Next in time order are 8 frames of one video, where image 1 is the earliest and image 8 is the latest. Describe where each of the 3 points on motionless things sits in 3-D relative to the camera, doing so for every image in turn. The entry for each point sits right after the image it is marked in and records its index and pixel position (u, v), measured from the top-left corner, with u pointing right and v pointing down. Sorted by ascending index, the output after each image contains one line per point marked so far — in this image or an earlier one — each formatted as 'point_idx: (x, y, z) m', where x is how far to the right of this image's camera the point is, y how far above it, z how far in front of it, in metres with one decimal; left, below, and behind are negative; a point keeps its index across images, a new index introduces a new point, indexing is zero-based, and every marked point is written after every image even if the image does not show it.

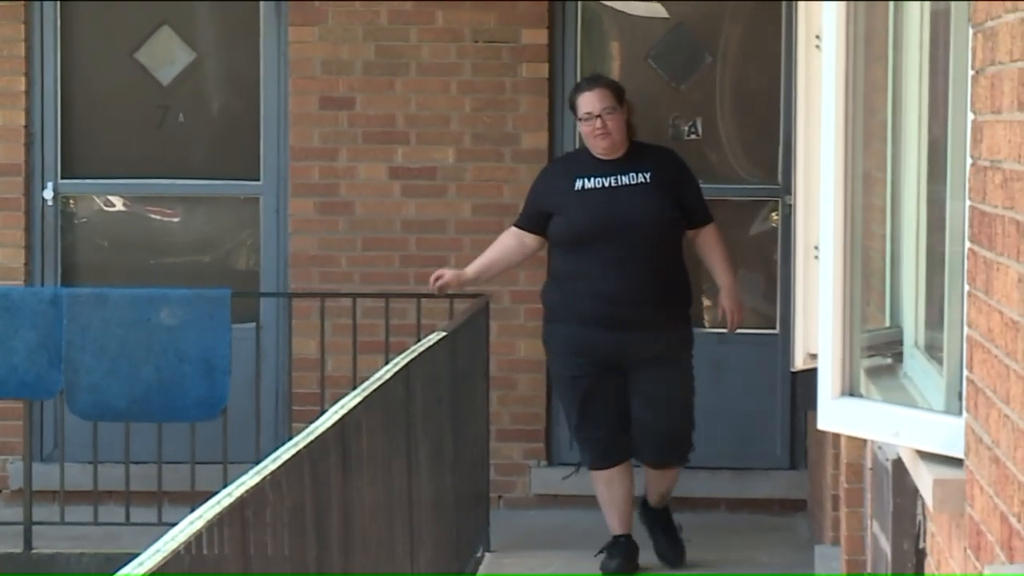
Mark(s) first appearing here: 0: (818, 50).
0: (+0.4, +0.3, +3.1) m
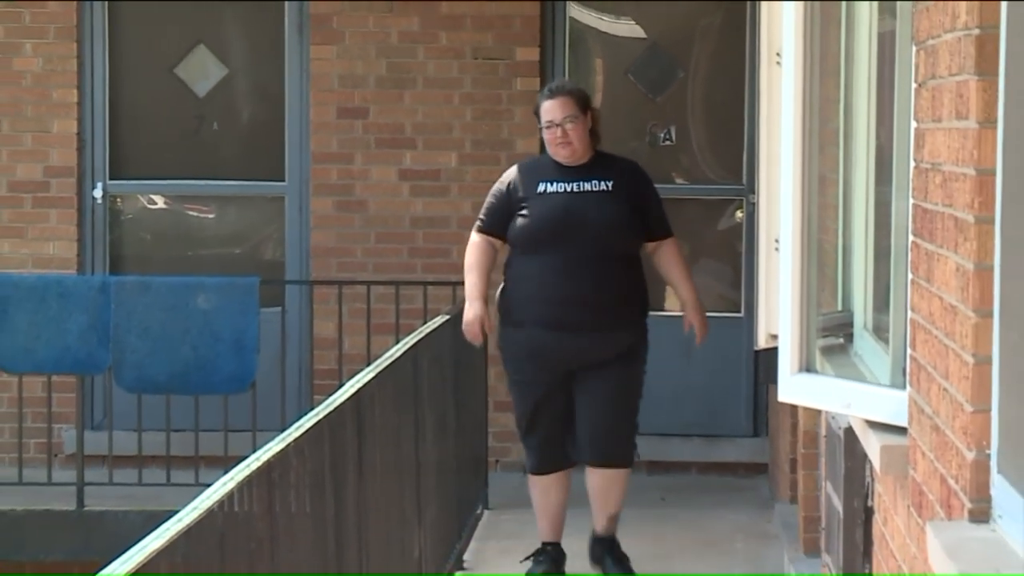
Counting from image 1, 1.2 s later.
0: (+0.4, +0.3, +3.5) m
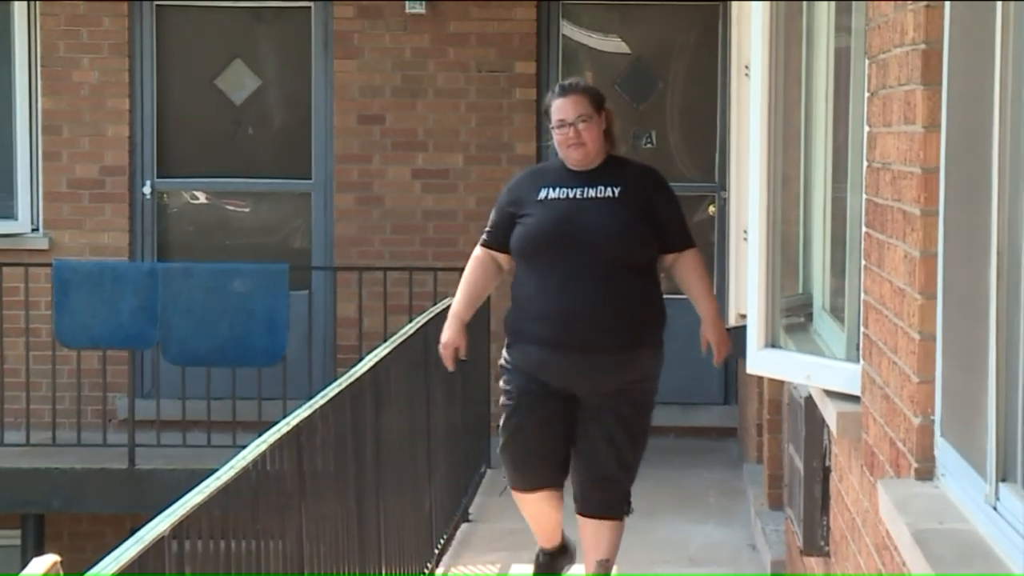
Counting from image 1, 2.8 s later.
0: (+0.4, +0.3, +4.0) m
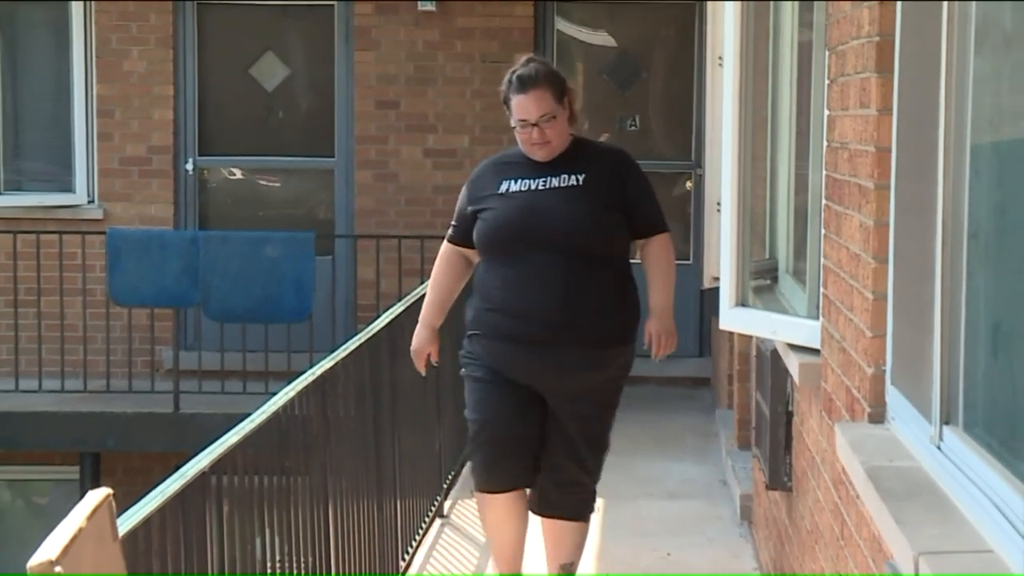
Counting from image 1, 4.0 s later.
0: (+0.4, +0.4, +4.5) m
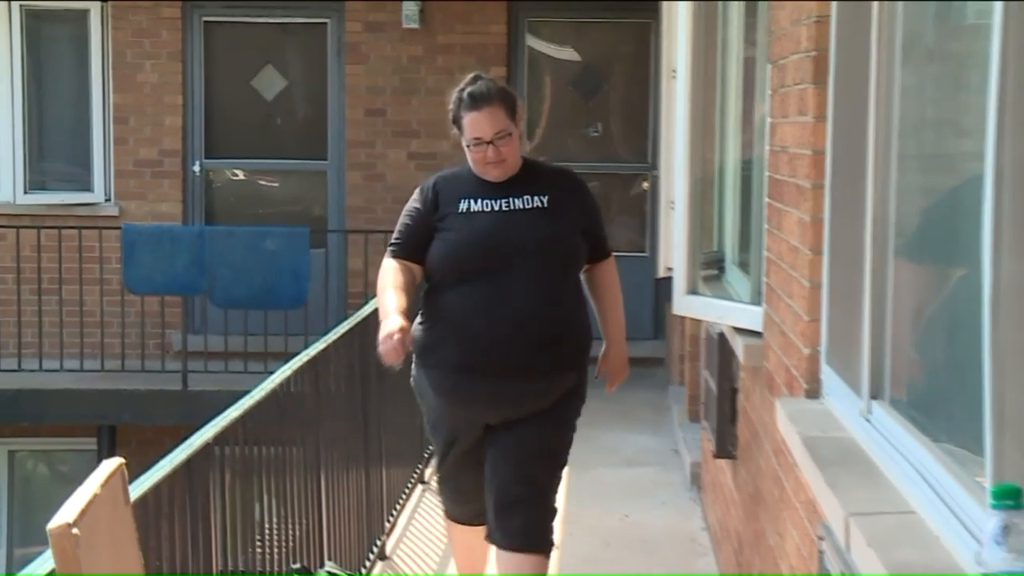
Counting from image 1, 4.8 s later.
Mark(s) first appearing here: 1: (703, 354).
0: (+0.3, +0.4, +5.0) m
1: (+0.4, -0.1, +5.2) m
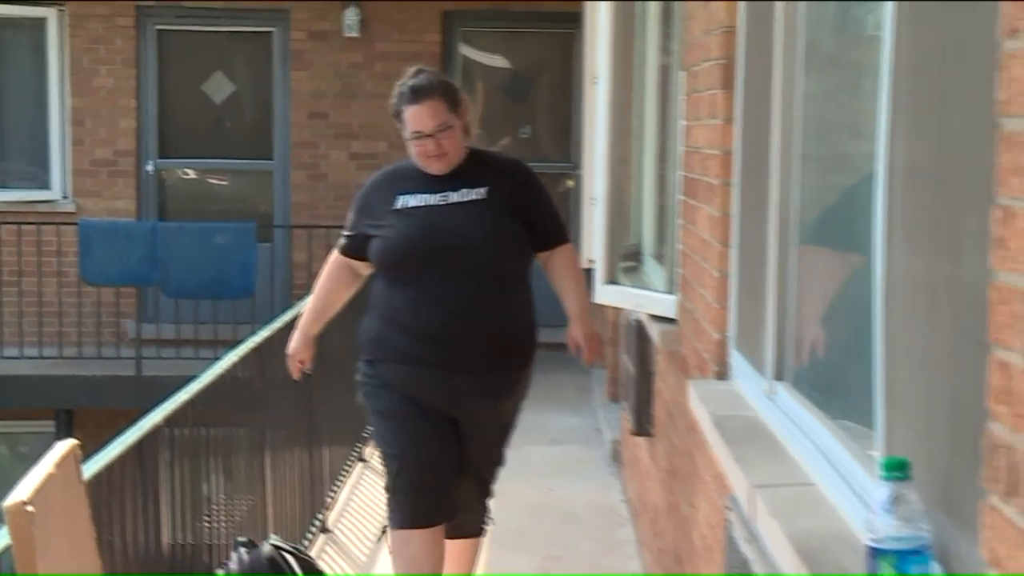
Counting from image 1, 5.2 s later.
0: (+0.2, +0.4, +5.4) m
1: (+0.2, -0.1, +5.6) m
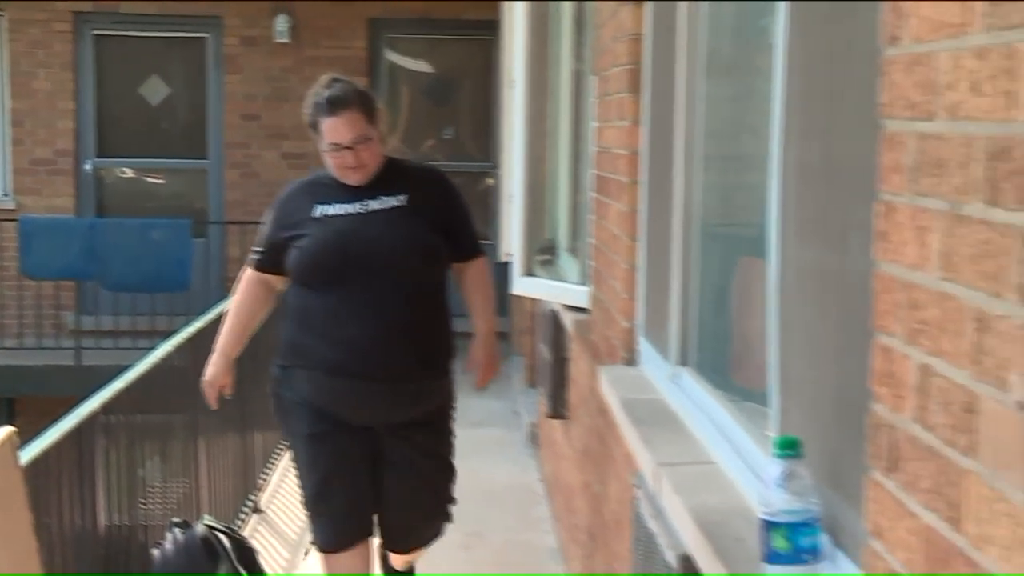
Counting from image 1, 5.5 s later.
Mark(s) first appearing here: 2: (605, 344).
0: (0.0, +0.4, +5.6) m
1: (+0.1, -0.1, +5.9) m
2: (+0.2, -0.1, +5.3) m
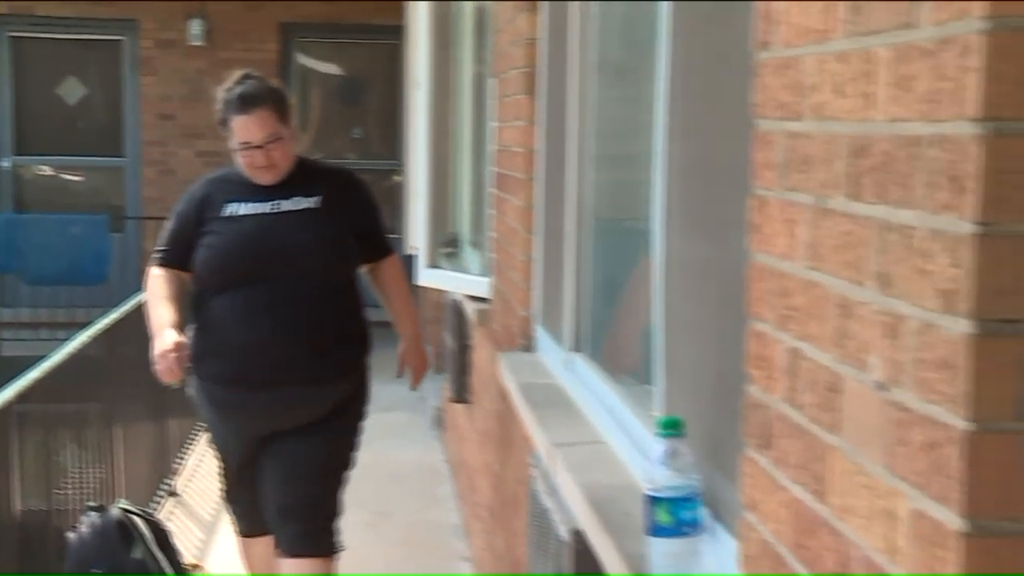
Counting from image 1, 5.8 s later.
0: (-0.2, +0.5, +5.9) m
1: (-0.2, -0.1, +6.2) m
2: (0.0, -0.1, +5.5) m
